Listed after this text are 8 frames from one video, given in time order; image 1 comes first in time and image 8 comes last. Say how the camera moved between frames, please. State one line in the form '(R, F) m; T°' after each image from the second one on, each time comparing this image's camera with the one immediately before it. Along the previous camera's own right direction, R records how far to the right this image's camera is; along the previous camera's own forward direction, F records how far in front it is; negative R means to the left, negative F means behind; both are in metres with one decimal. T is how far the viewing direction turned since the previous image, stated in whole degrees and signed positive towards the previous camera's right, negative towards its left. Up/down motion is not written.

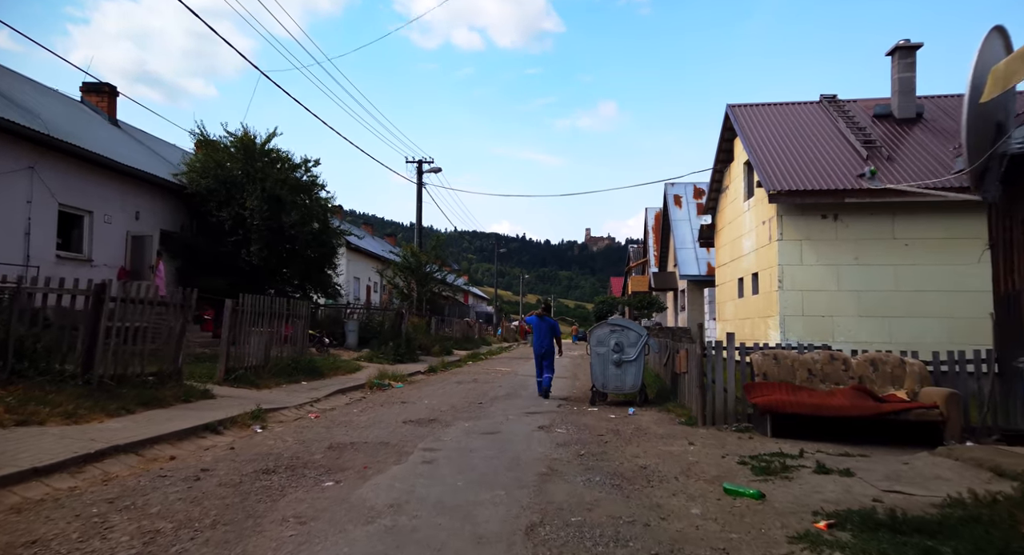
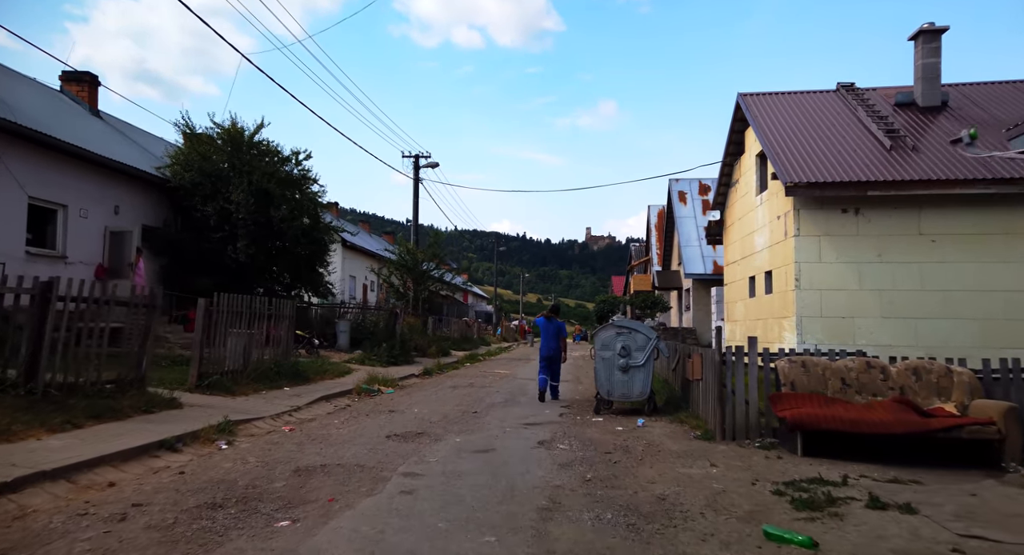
(0.0, +0.9) m; 0°
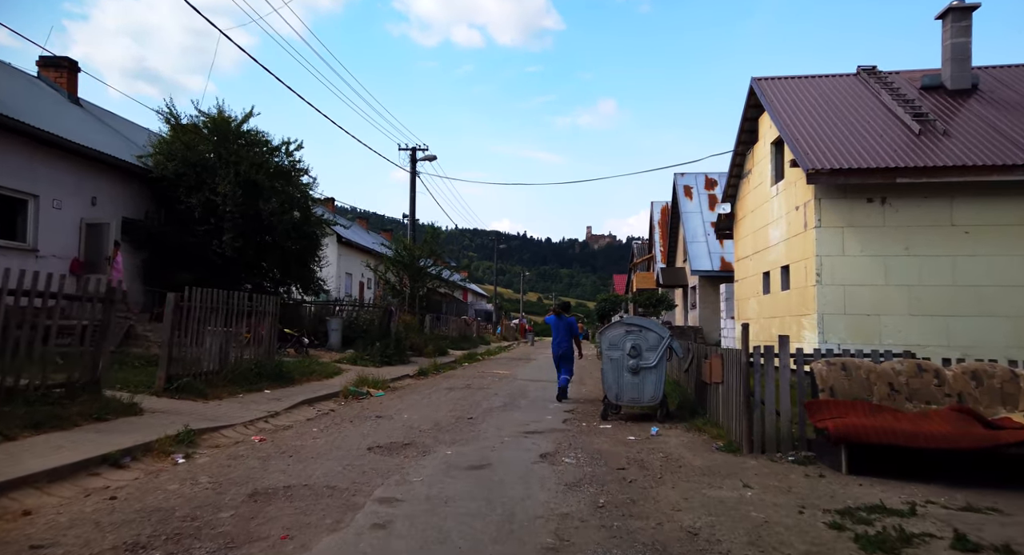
(0.0, +0.9) m; 0°
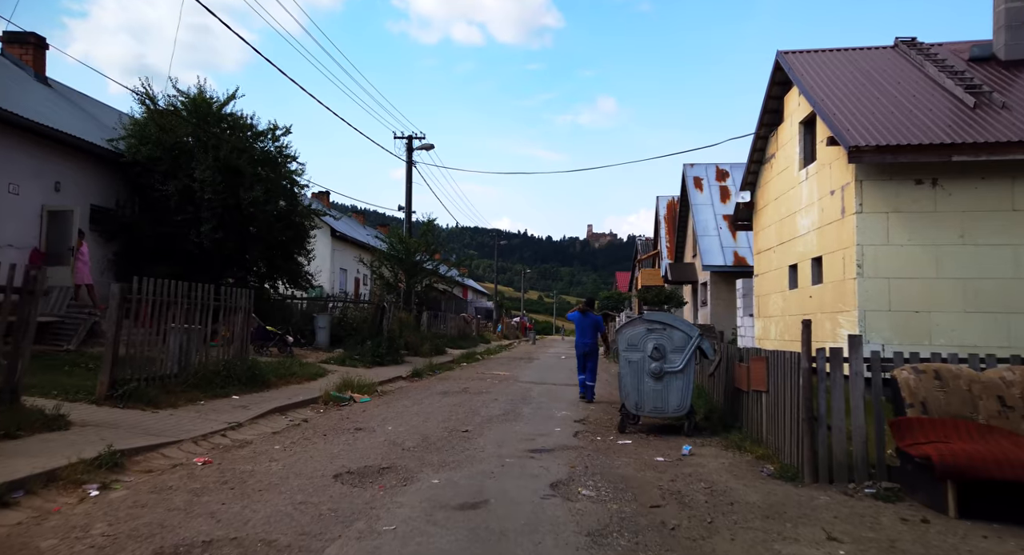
(0.0, +1.3) m; 0°
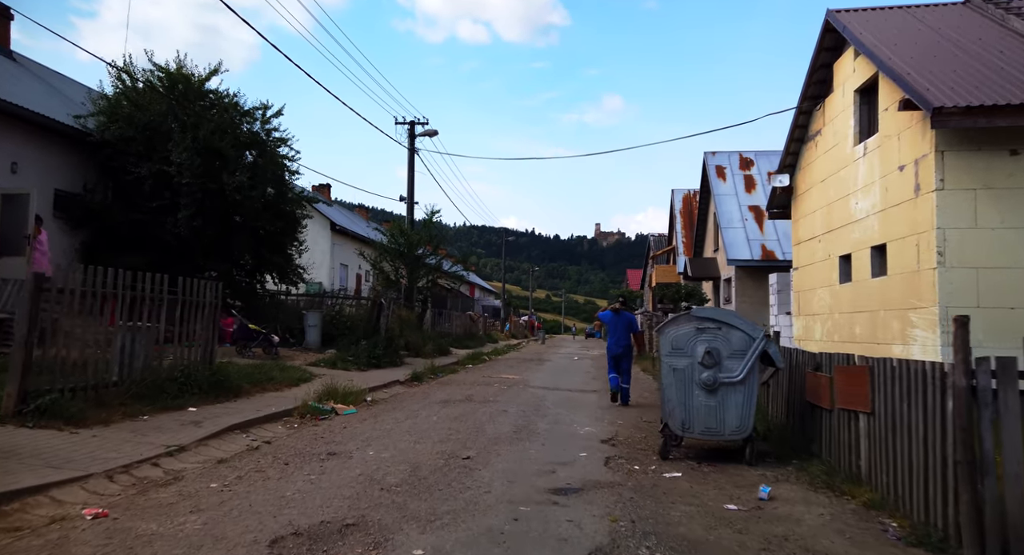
(-0.1, +1.6) m; -1°
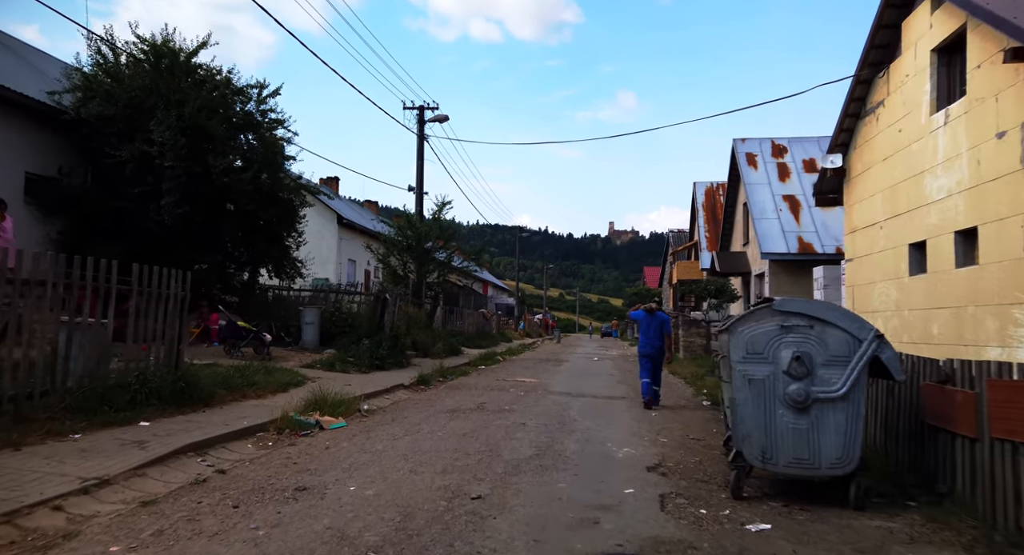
(-0.1, +1.5) m; -1°
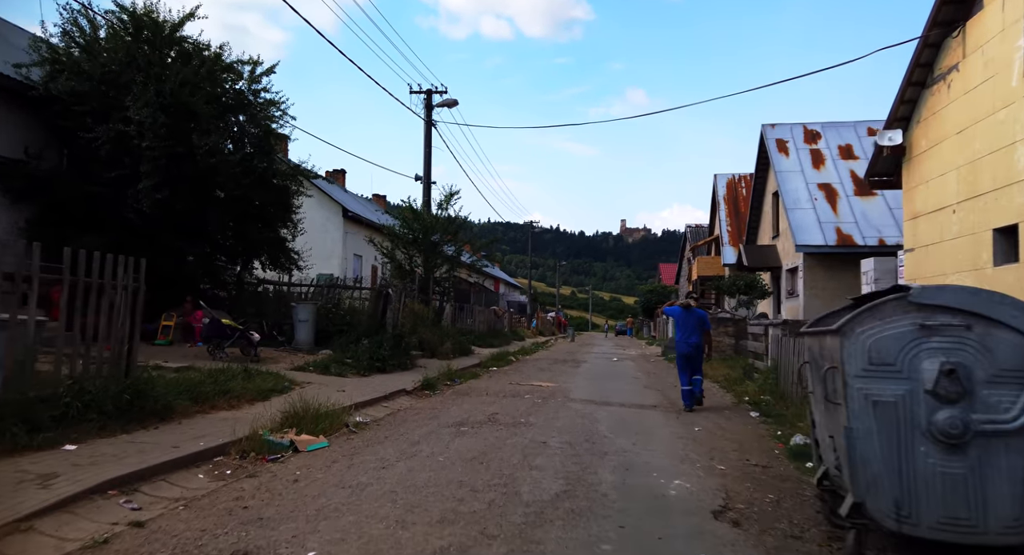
(-0.1, +1.4) m; -1°
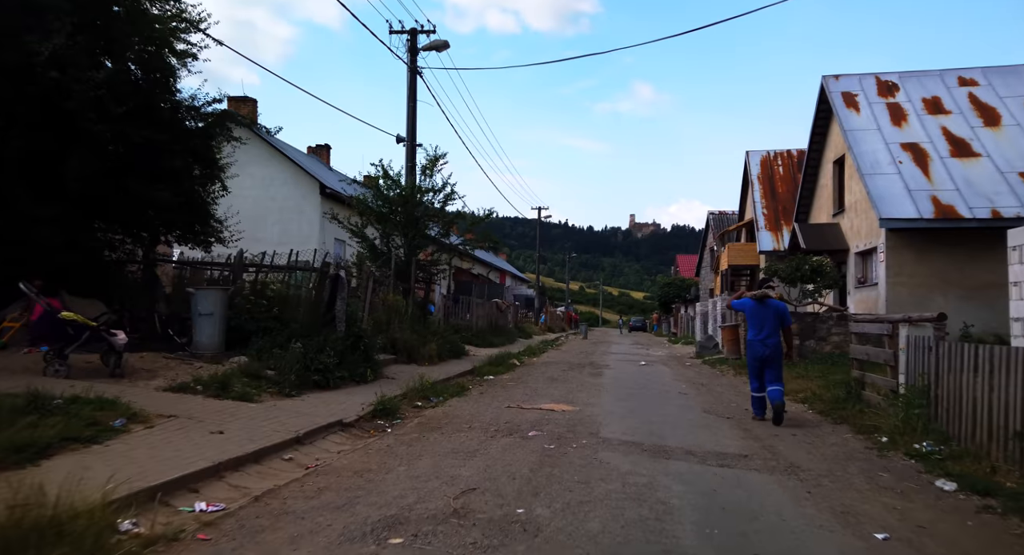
(+0.1, +4.0) m; -1°
